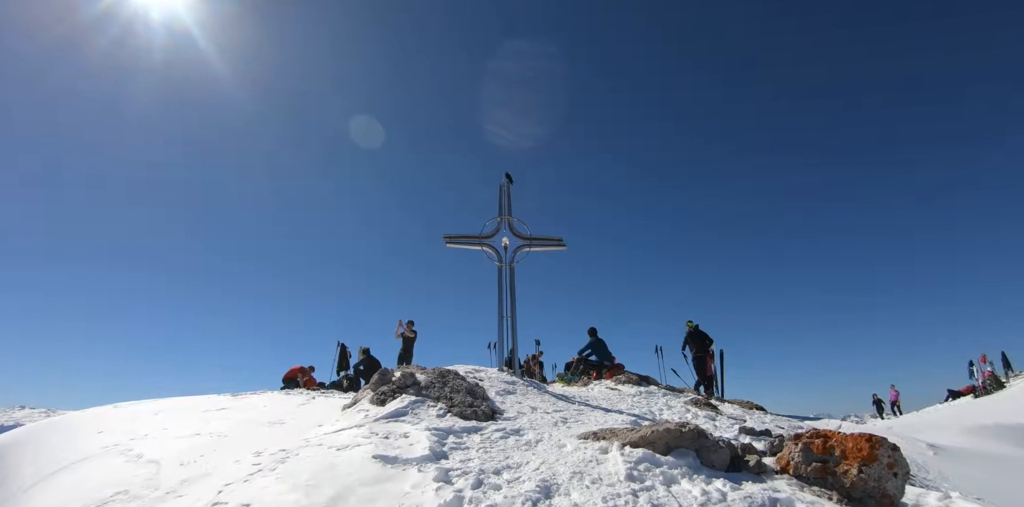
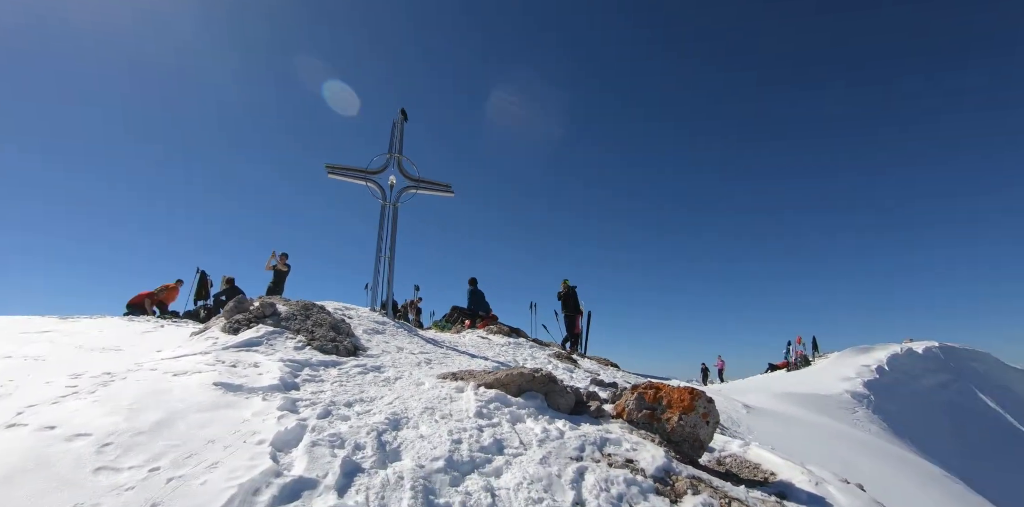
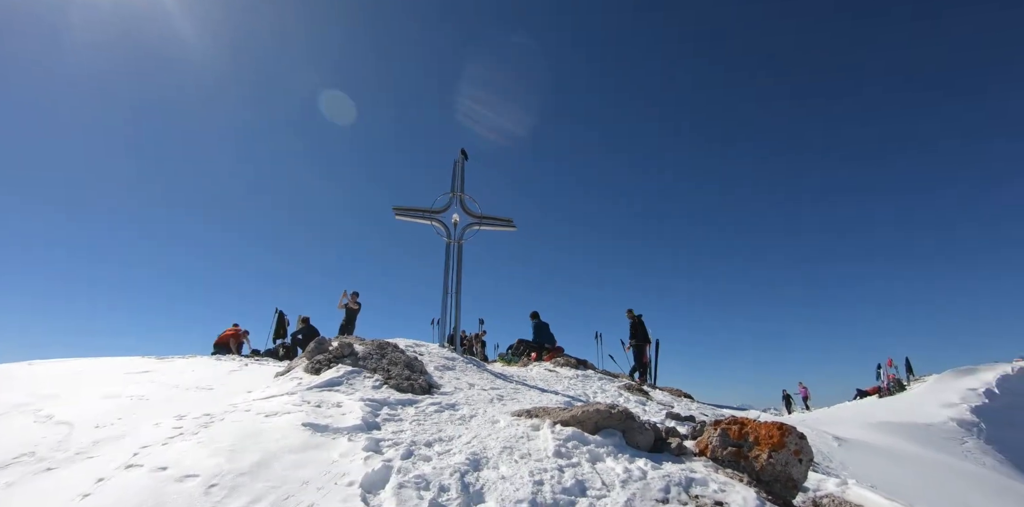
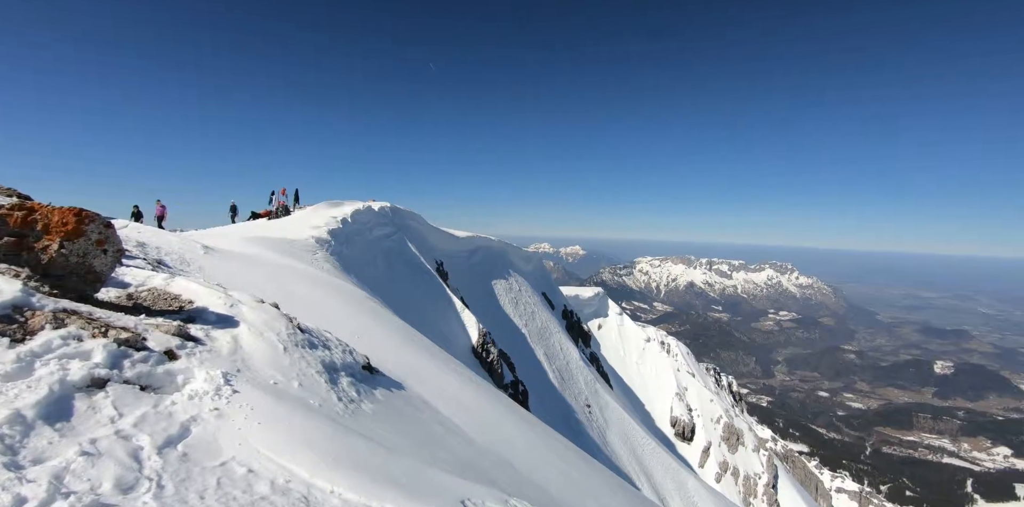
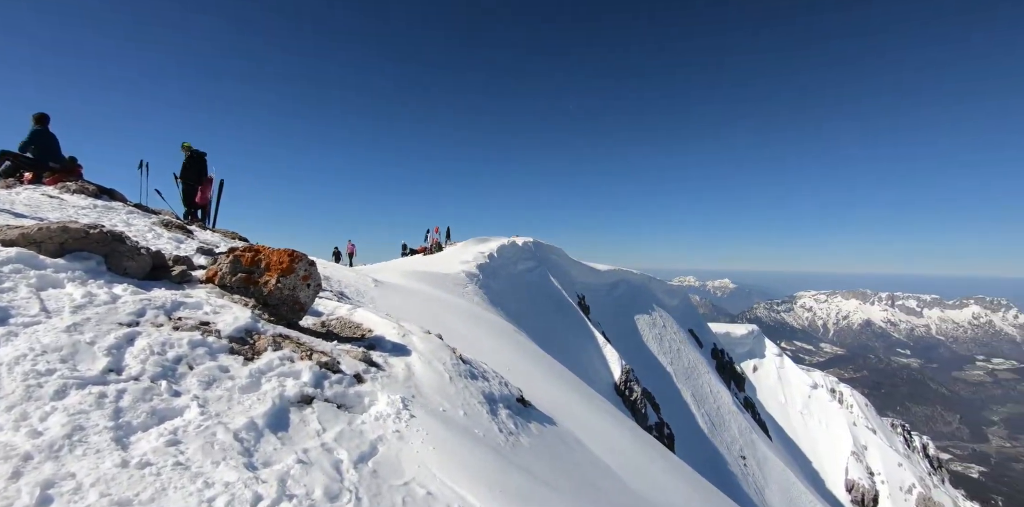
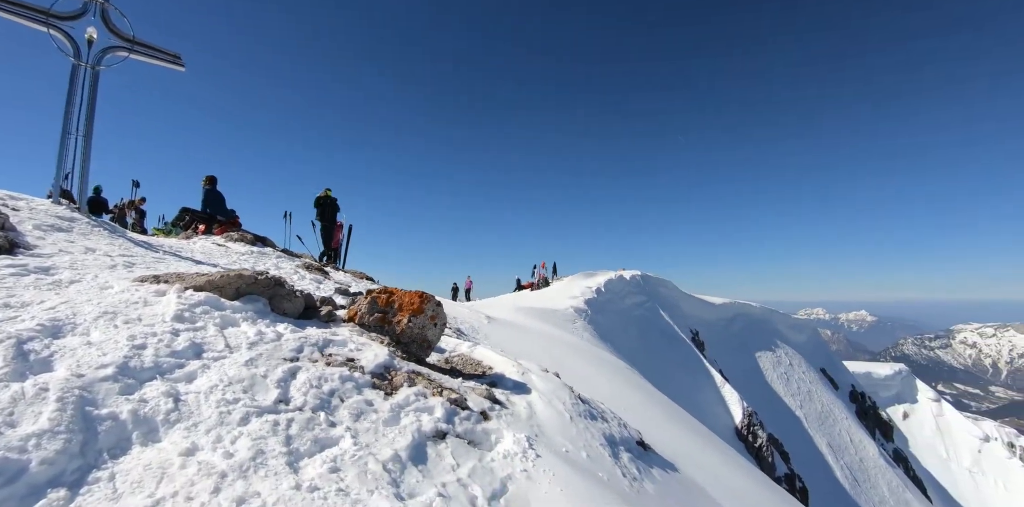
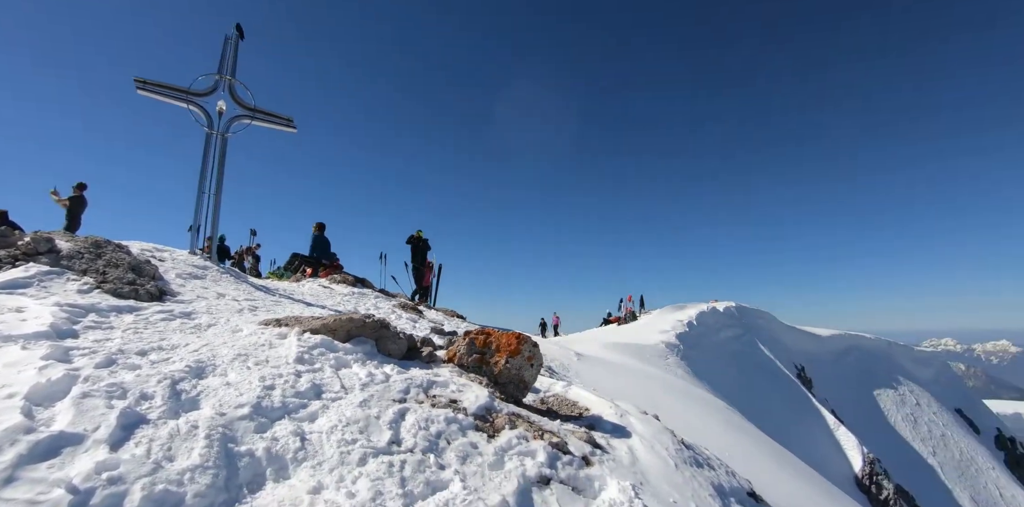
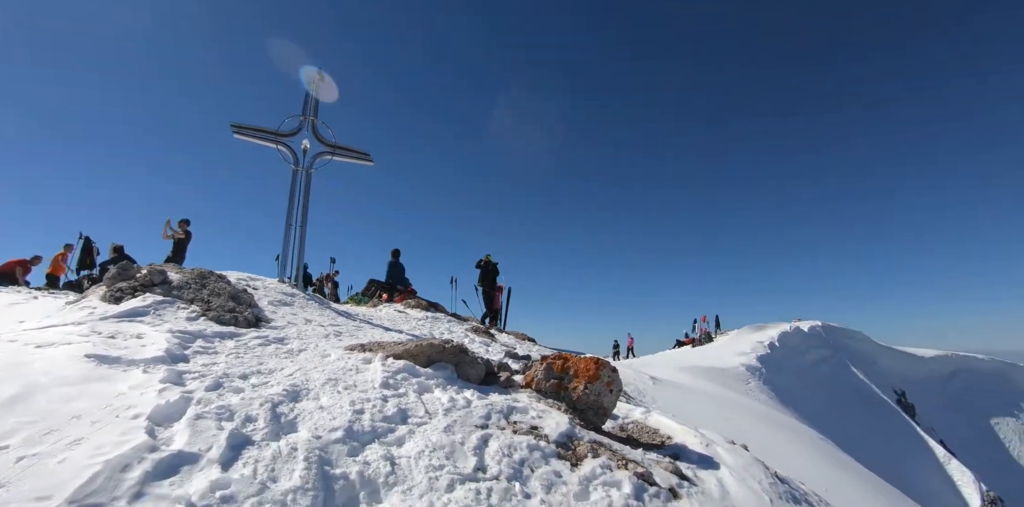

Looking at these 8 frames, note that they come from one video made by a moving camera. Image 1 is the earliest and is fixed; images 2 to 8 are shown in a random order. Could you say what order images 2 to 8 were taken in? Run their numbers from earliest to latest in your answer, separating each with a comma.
3, 2, 8, 7, 6, 5, 4
